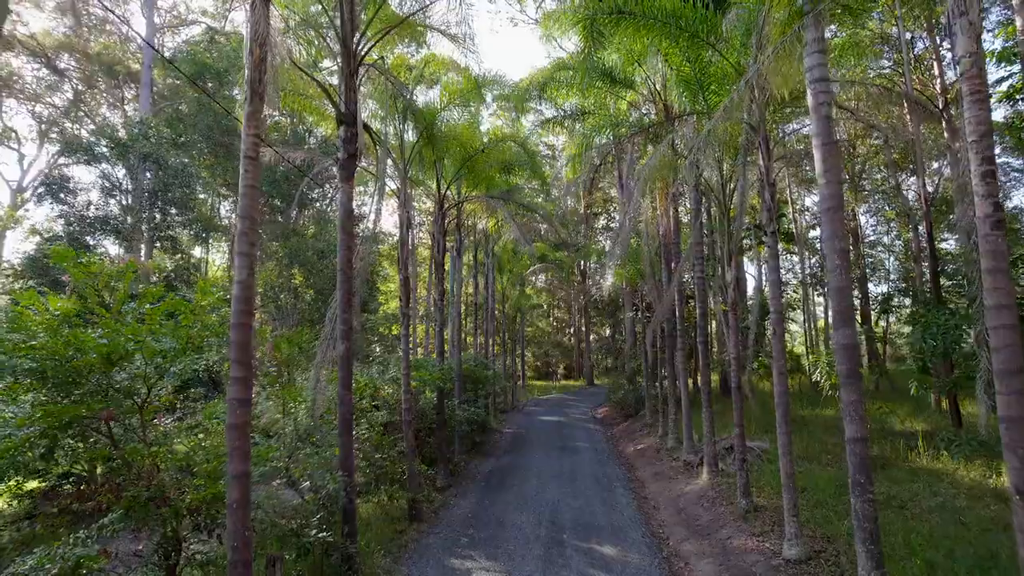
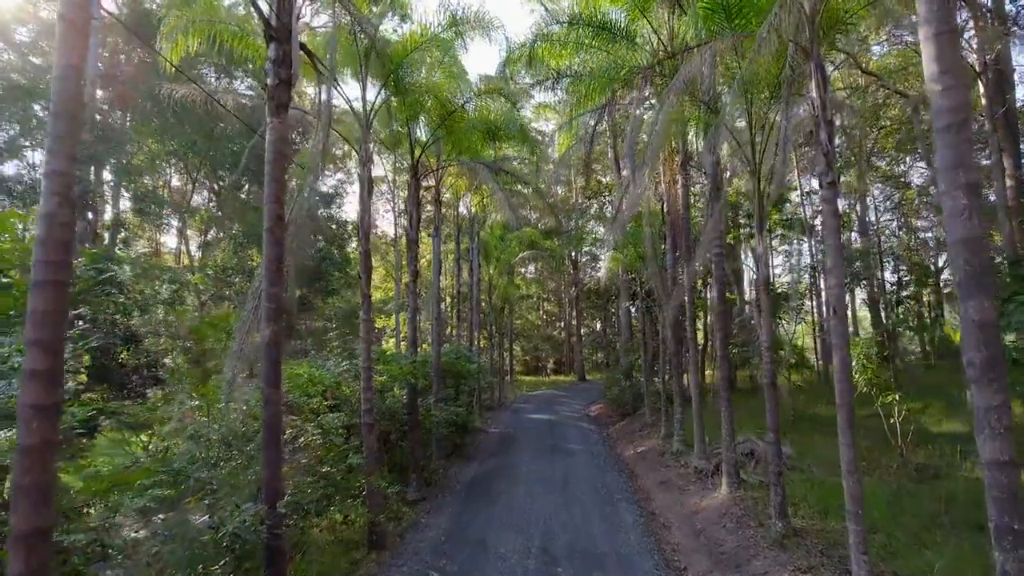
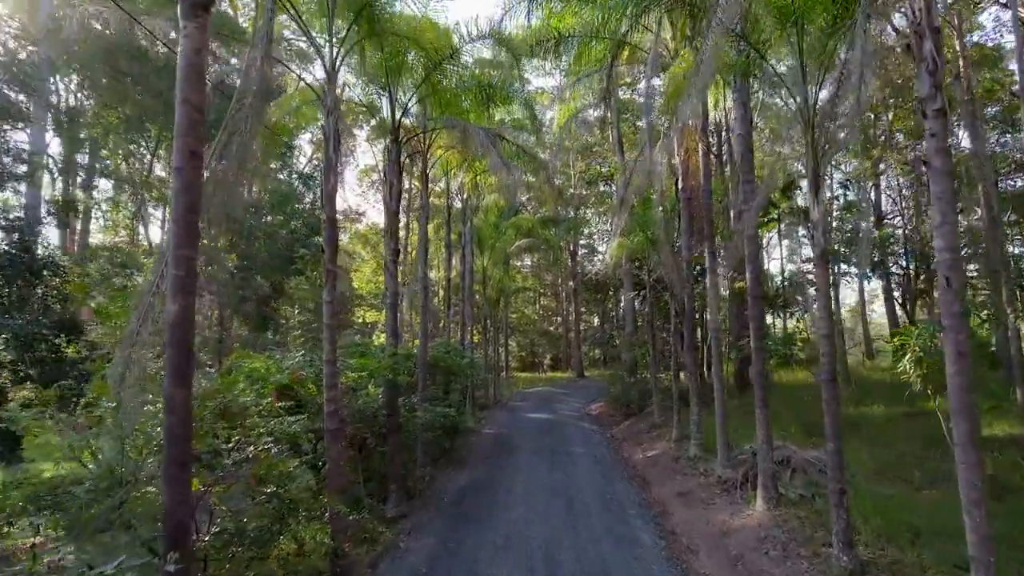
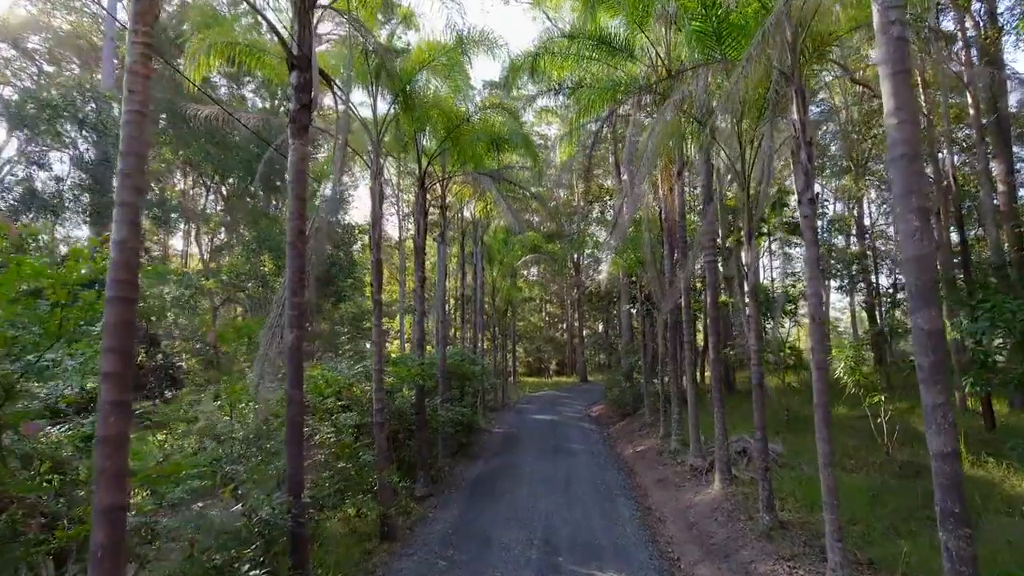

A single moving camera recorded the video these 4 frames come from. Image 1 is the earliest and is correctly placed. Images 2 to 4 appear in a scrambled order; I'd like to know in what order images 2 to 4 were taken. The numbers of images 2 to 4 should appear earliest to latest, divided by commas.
4, 2, 3
